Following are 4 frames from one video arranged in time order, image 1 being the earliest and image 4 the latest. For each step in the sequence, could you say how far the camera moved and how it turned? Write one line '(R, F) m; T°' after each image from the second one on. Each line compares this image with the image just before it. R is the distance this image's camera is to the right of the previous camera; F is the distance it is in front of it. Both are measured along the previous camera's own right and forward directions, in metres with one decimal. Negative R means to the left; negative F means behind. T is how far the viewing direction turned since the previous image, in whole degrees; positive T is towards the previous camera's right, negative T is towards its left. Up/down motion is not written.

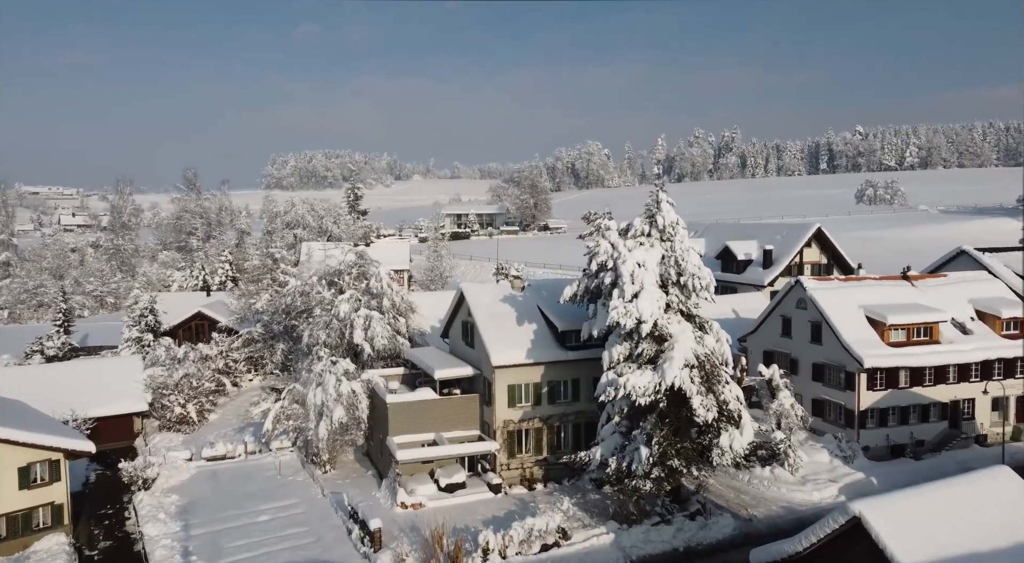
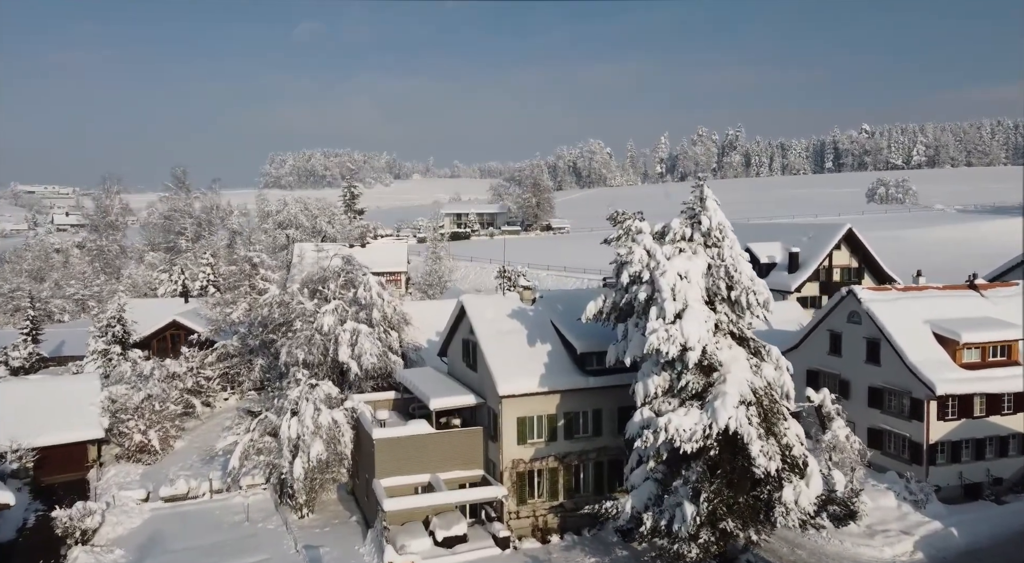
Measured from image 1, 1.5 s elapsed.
(-0.4, +6.2) m; 0°
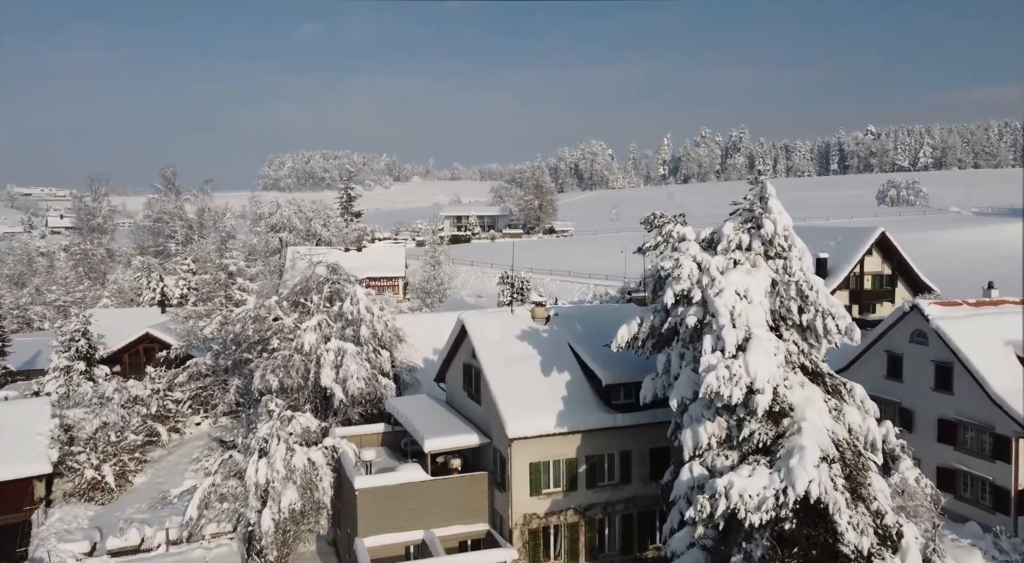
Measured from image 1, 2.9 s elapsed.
(-0.3, +5.6) m; 0°
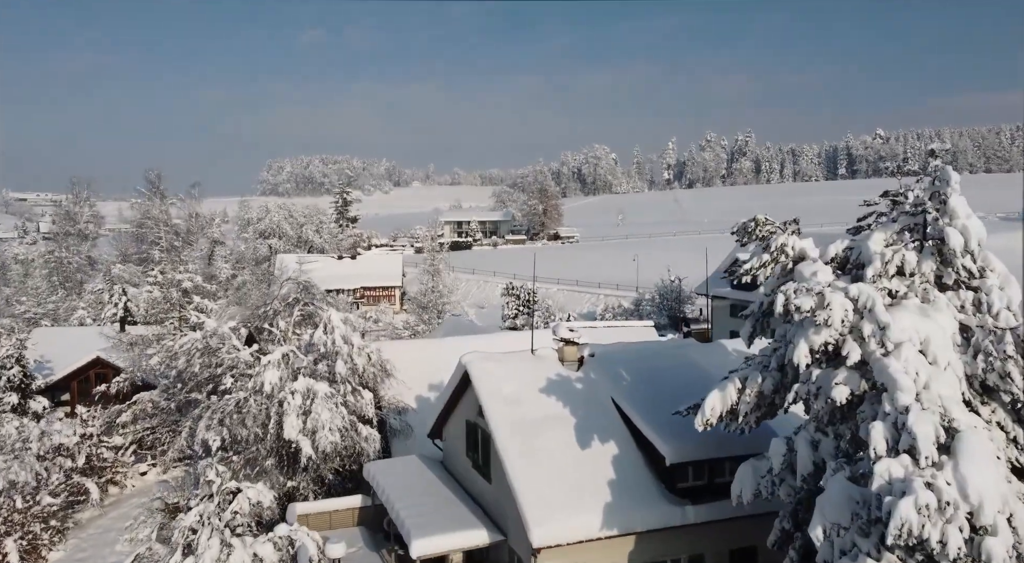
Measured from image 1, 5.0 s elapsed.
(-0.5, +8.2) m; 0°
